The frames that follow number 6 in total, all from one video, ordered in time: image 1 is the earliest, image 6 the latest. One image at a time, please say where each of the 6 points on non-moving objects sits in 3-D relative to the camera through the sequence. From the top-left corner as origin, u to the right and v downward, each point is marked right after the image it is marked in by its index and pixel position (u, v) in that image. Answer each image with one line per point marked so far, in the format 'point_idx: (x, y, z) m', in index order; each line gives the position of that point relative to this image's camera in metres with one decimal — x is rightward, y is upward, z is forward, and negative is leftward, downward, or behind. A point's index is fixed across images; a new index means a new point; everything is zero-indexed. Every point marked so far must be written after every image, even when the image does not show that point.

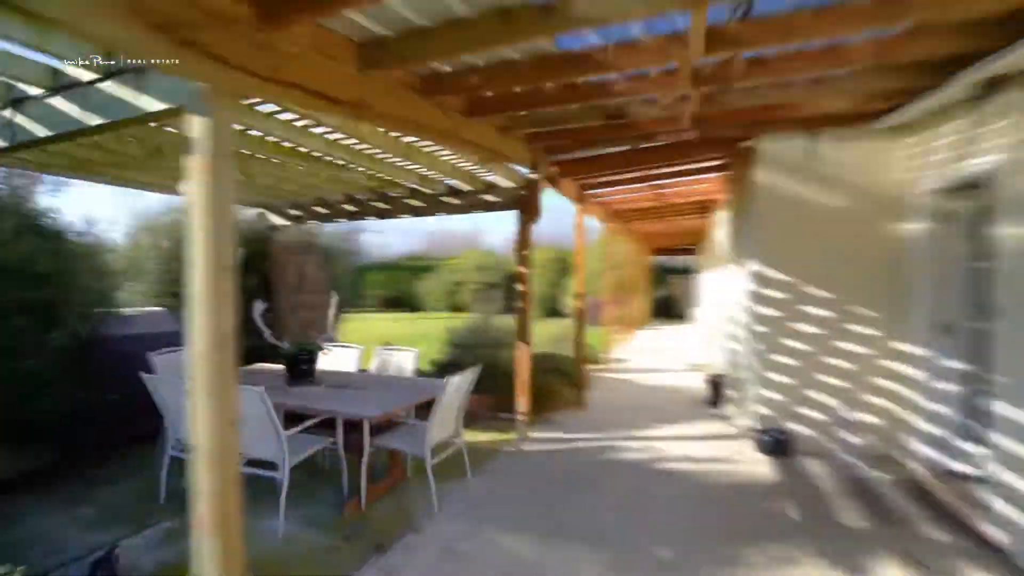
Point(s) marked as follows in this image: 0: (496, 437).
0: (-0.5, -1.7, +5.5) m
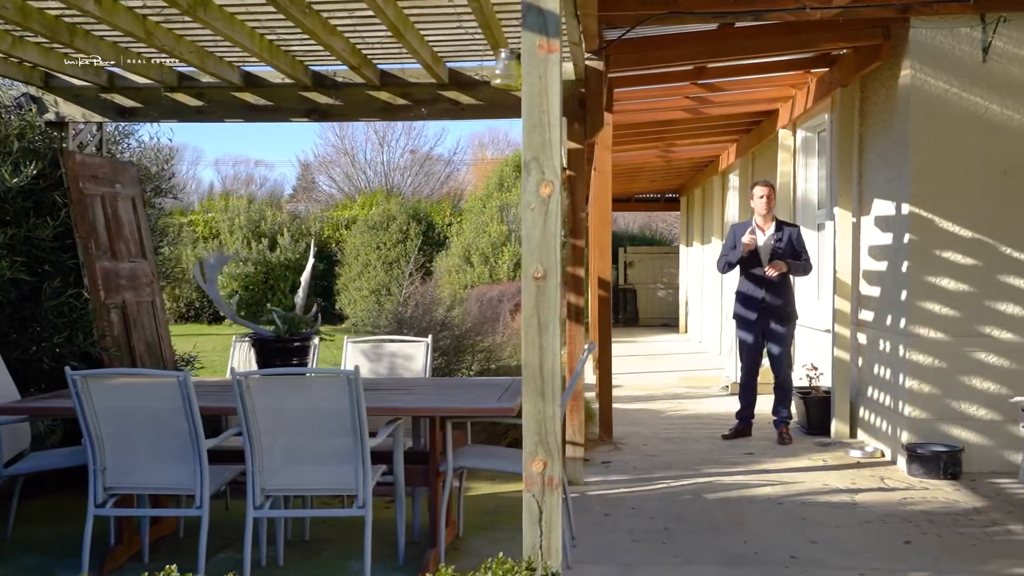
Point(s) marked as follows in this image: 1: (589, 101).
0: (+0.3, -1.6, +2.9) m
1: (+0.8, +2.0, +5.2) m
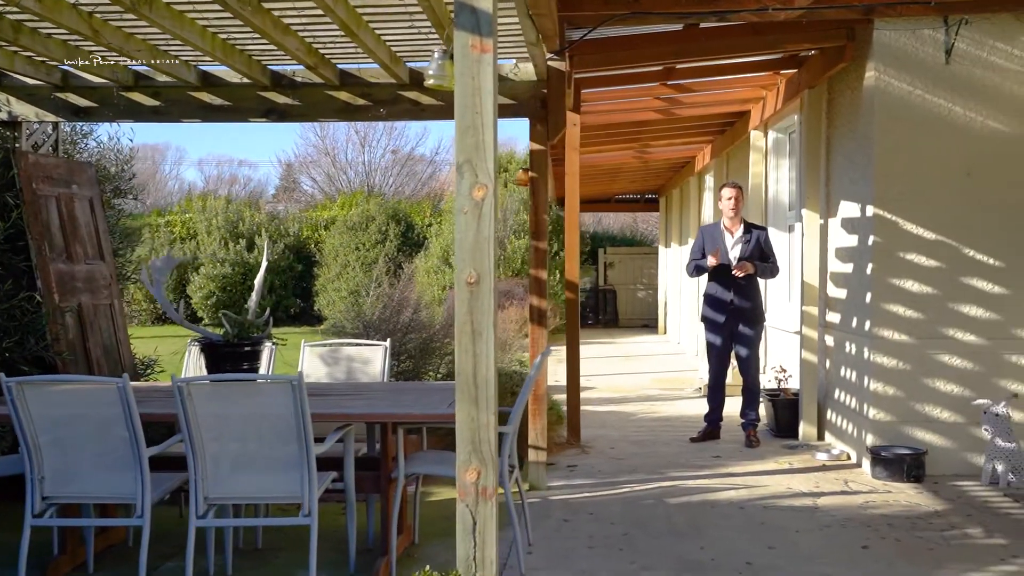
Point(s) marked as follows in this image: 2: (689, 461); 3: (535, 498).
0: (-0.1, -1.6, +2.8) m
1: (+0.4, +1.9, +5.1) m
2: (+2.0, -2.0, +5.7) m
3: (+0.2, -2.2, +5.1) m
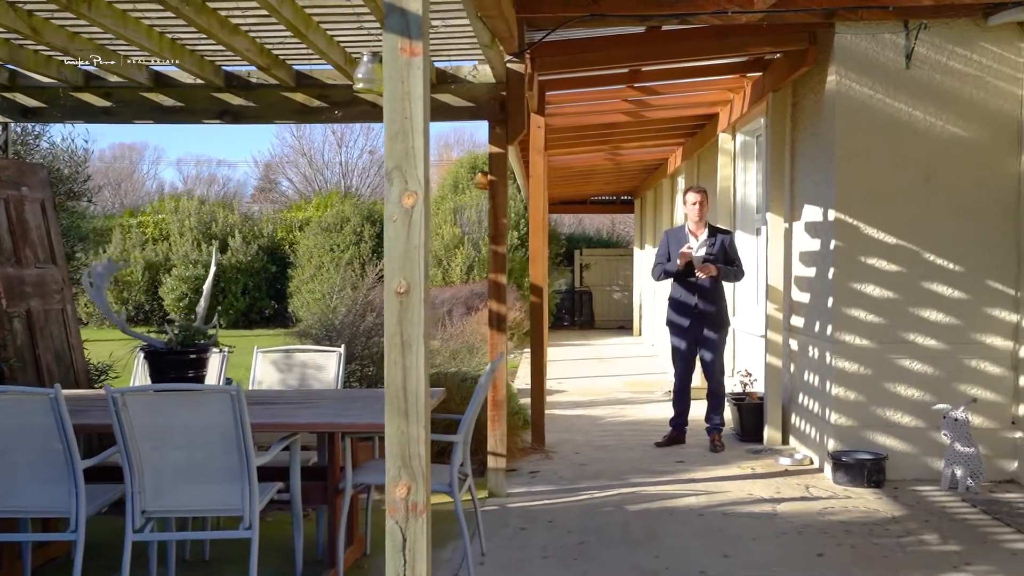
0: (-0.5, -1.6, +2.7) m
1: (0.0, +1.9, +5.1) m
2: (+1.6, -2.1, +5.7) m
3: (-0.2, -2.2, +5.0) m
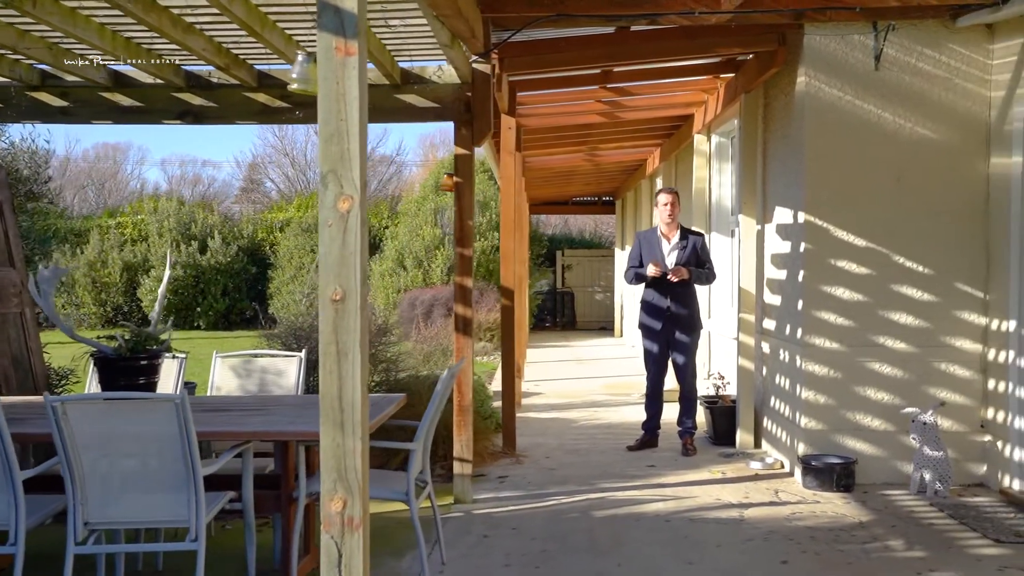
0: (-0.8, -1.7, +2.7) m
1: (-0.4, +1.8, +5.0) m
2: (+1.3, -2.1, +5.6) m
3: (-0.5, -2.2, +4.9) m
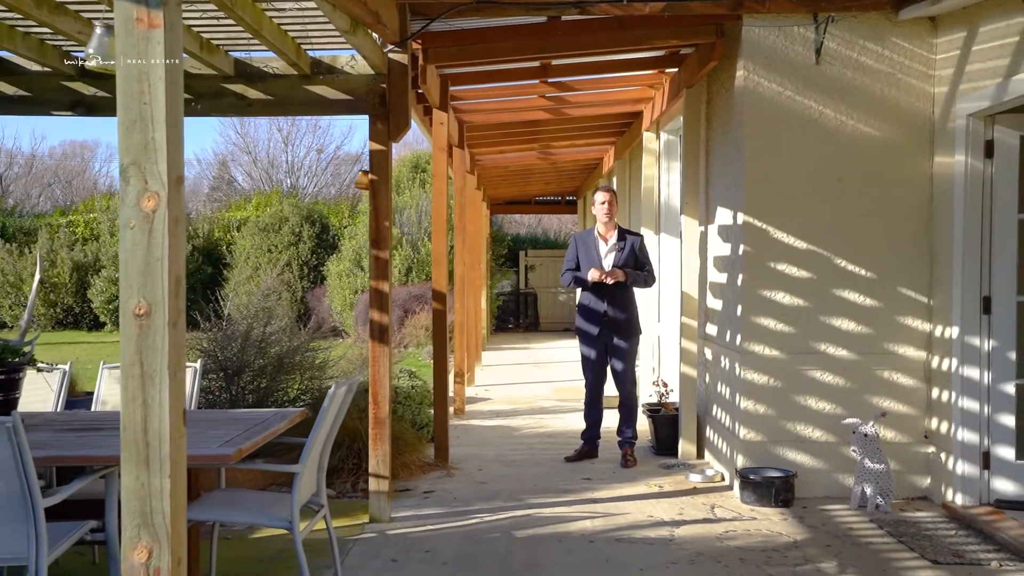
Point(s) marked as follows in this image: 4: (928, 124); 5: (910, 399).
0: (-1.6, -1.7, +2.4) m
1: (-1.2, +1.8, +4.7) m
2: (+0.5, -2.1, +5.4) m
3: (-1.3, -2.3, +4.6) m
4: (+4.1, +1.6, +4.9) m
5: (+4.0, -1.1, +5.0) m
